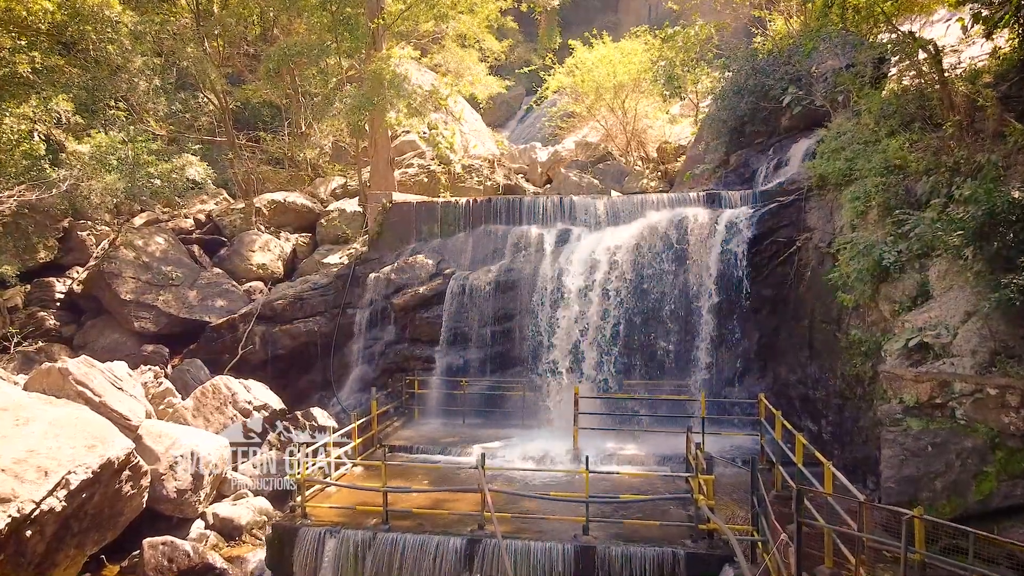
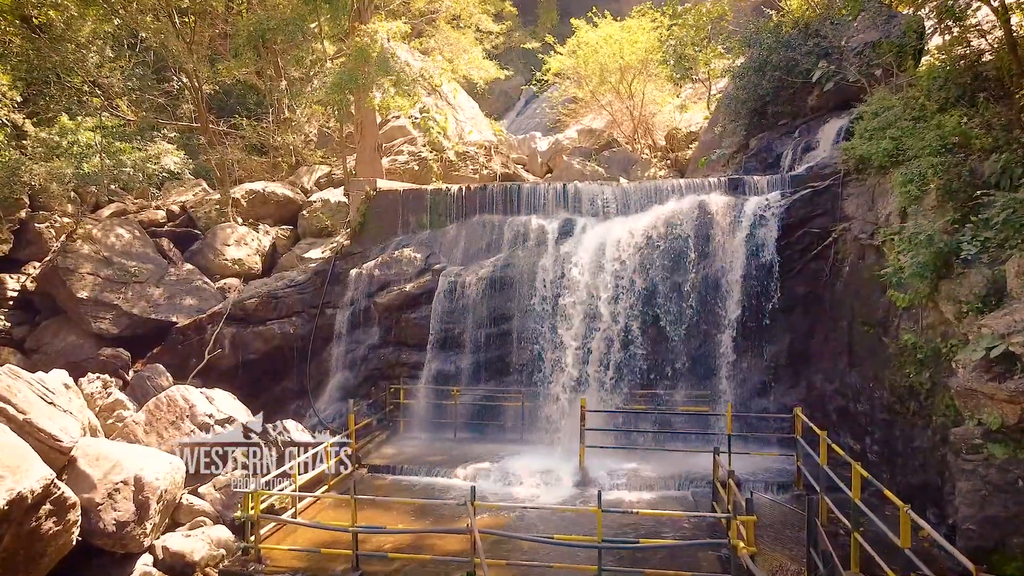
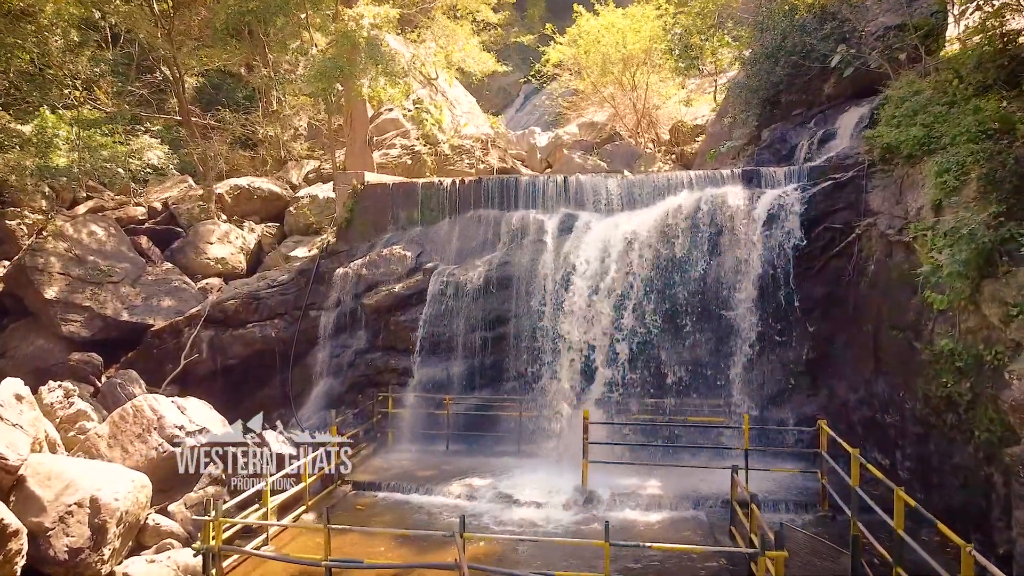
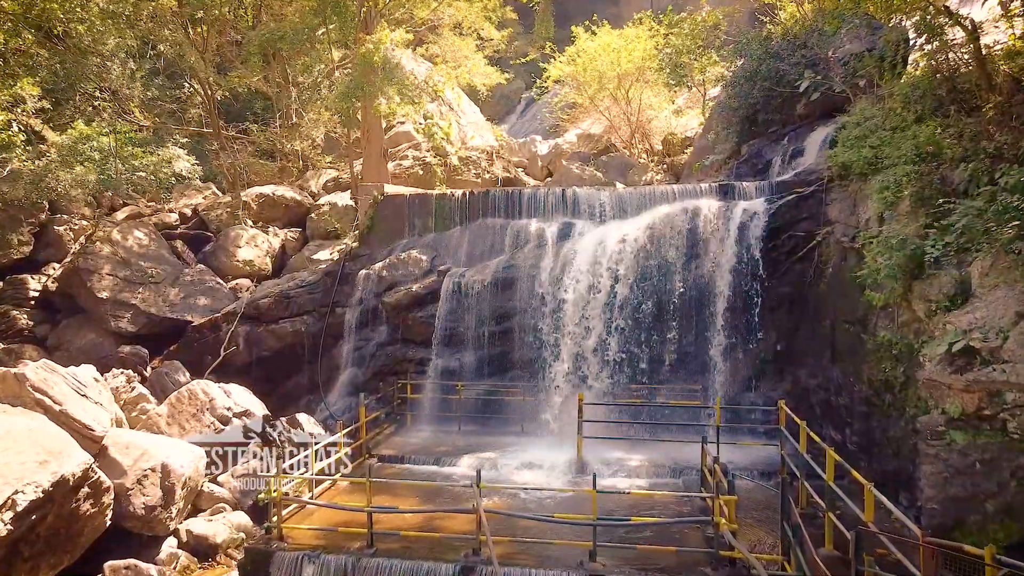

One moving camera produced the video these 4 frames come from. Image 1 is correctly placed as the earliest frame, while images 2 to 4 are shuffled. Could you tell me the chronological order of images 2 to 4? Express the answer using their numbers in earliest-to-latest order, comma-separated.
4, 2, 3
